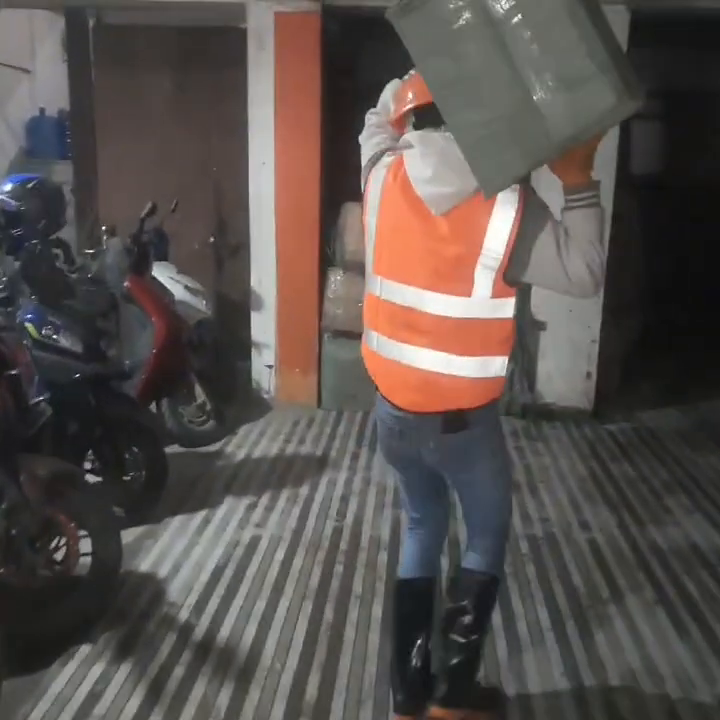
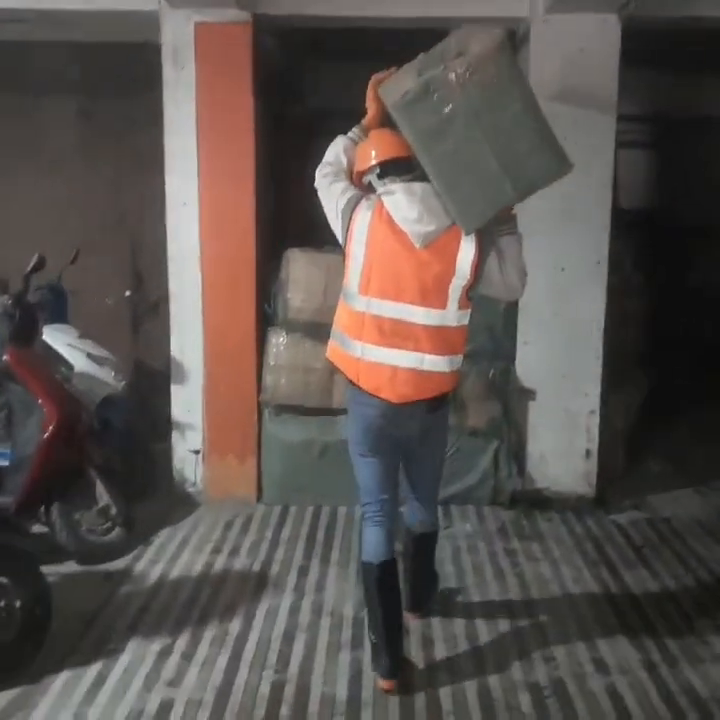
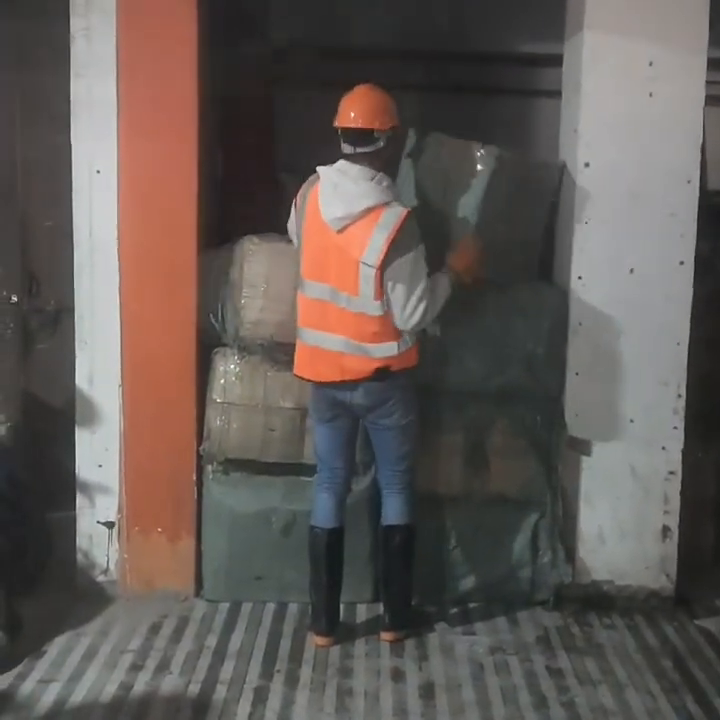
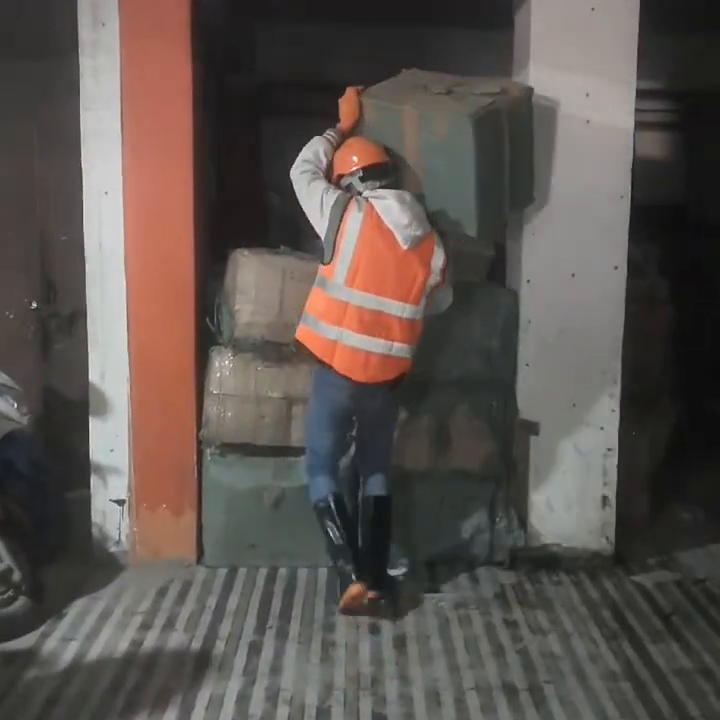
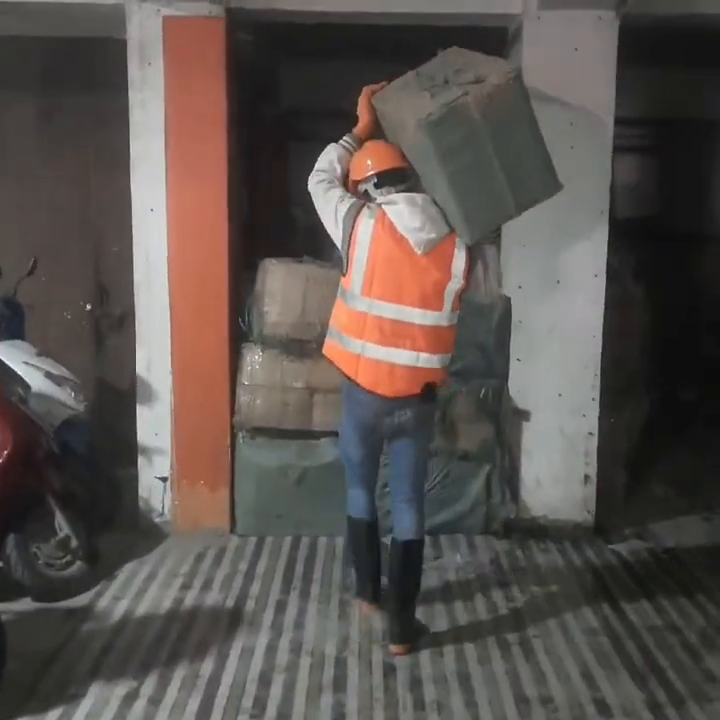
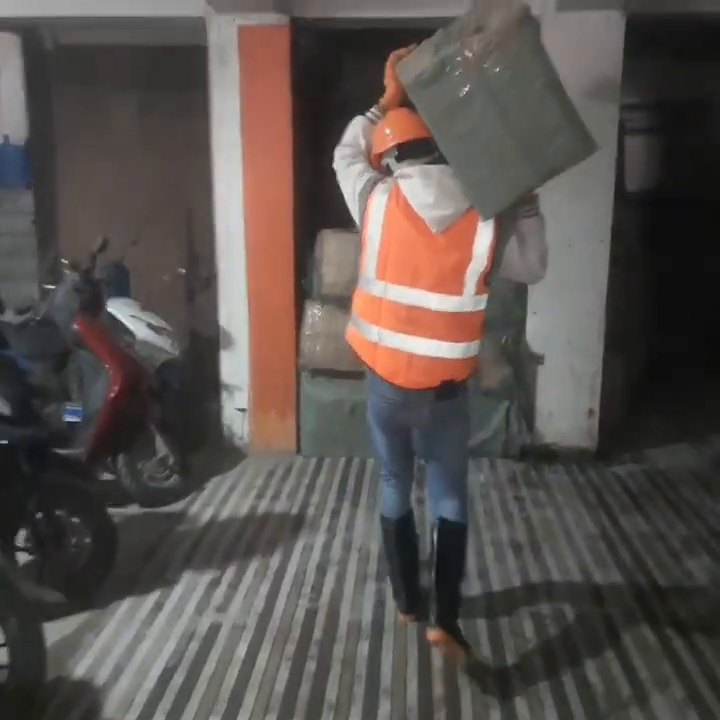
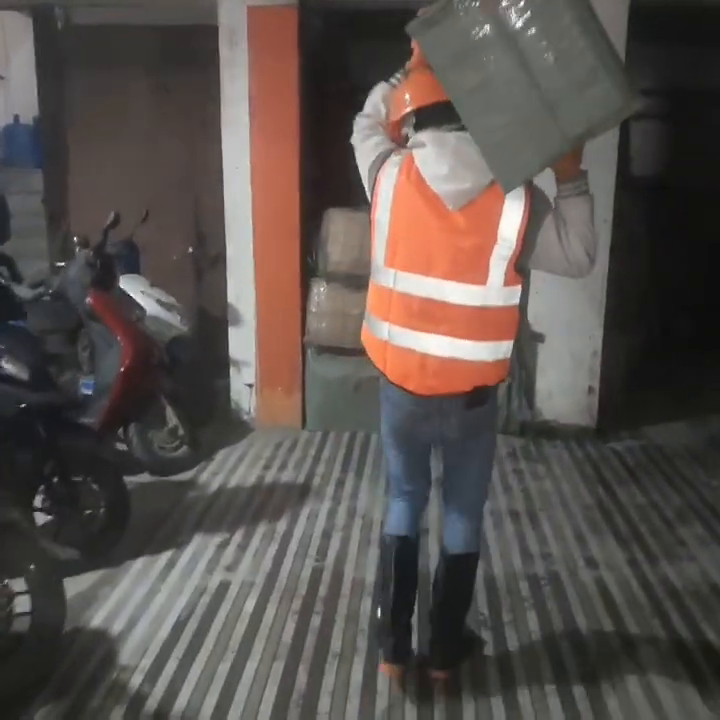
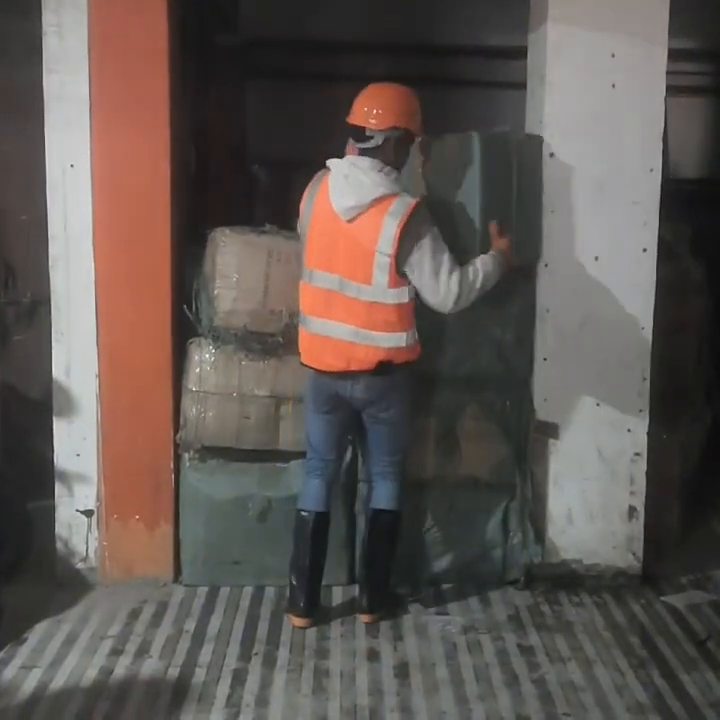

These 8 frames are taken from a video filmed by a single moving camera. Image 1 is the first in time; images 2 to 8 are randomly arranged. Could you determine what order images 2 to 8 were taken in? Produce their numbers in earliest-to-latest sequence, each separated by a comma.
7, 6, 2, 5, 4, 8, 3
